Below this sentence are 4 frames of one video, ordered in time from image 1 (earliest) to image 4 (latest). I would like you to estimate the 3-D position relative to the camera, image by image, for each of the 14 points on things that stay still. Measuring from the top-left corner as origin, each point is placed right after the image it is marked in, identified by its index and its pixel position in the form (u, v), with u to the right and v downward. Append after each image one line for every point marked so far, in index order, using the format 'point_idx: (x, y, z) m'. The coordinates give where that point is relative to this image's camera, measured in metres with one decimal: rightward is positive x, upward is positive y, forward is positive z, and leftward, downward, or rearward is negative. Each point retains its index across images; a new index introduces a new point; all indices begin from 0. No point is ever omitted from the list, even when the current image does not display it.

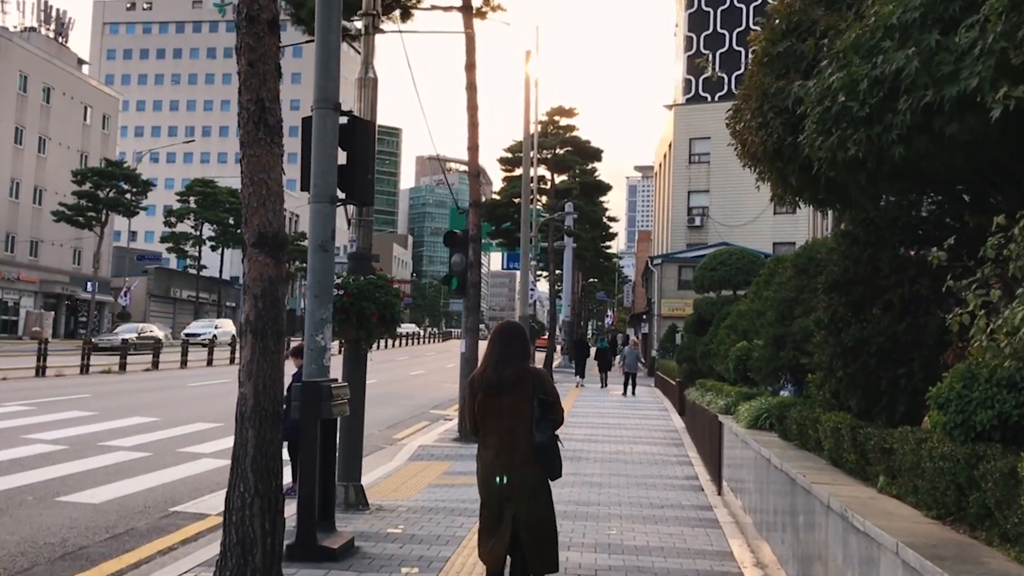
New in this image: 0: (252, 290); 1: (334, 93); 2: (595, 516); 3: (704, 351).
0: (-1.7, 0.0, +6.1) m
1: (-1.6, +1.7, +8.3) m
2: (+0.8, -2.3, +9.3) m
3: (+3.6, -1.2, +17.3) m
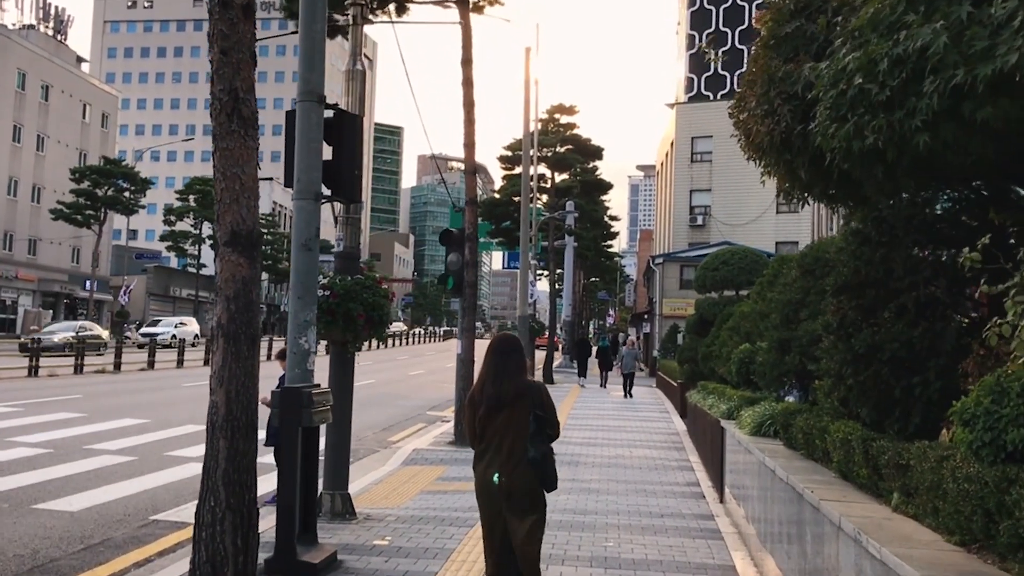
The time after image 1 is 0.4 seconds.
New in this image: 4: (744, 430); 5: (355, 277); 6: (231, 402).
0: (-1.8, 0.0, +5.7) m
1: (-1.6, +1.7, +8.0) m
2: (+0.8, -2.3, +8.9) m
3: (+3.5, -1.2, +17.0) m
4: (+2.2, -1.4, +9.0) m
5: (-1.5, +0.1, +8.7) m
6: (-1.7, -0.7, +5.7) m
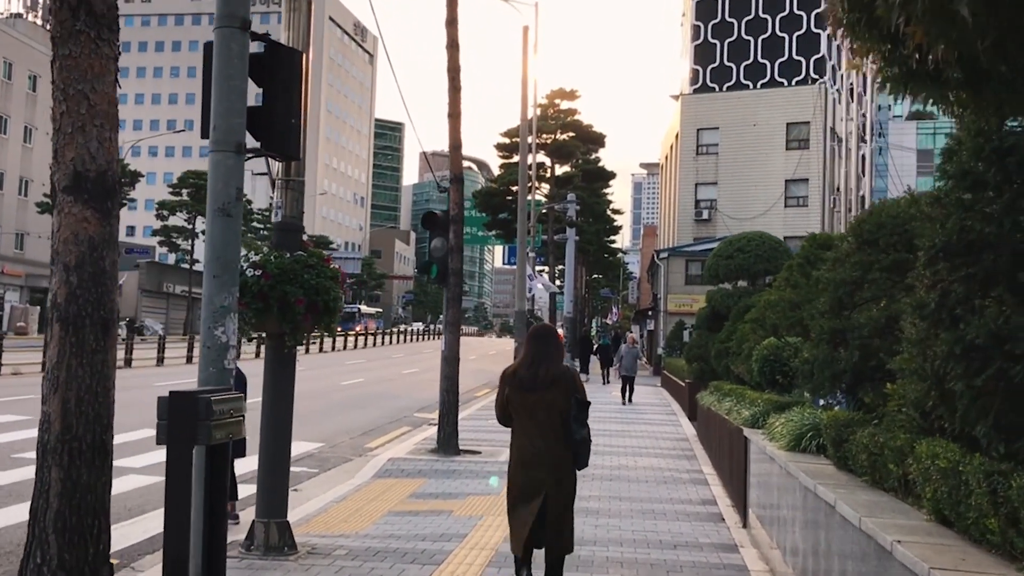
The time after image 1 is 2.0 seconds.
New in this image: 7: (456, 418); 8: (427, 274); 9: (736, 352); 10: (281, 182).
0: (-1.9, +0.1, +4.0) m
1: (-1.8, +1.9, +6.3) m
2: (+0.6, -2.1, +7.3) m
3: (+3.4, -1.0, +15.3) m
4: (+2.1, -1.2, +7.3) m
5: (-1.6, +0.3, +7.1) m
6: (-1.9, -0.5, +4.1) m
7: (-0.8, -1.8, +13.1) m
8: (-1.2, +0.2, +13.3) m
9: (+3.1, -0.9, +13.0) m
10: (-1.8, +0.8, +7.1) m
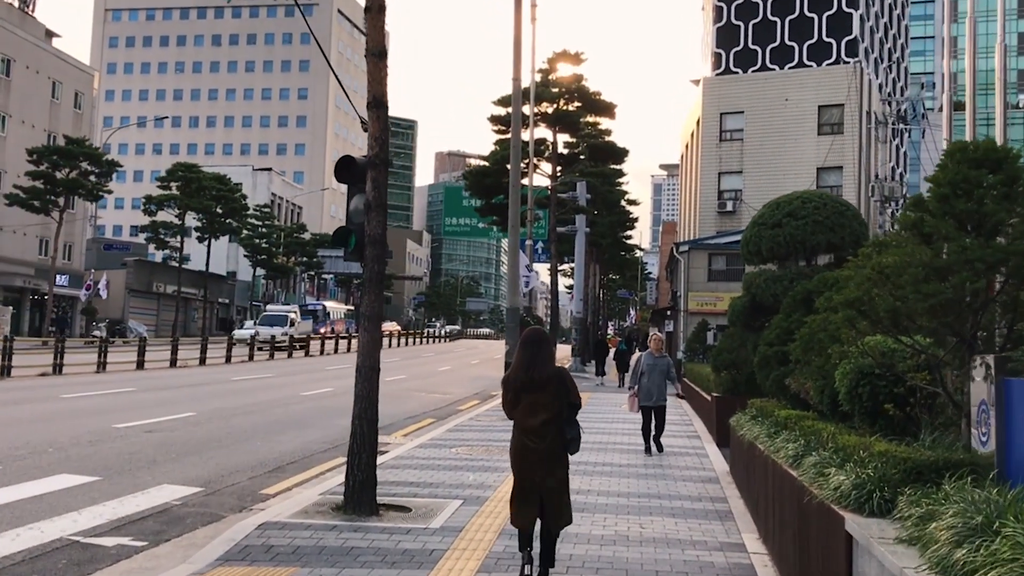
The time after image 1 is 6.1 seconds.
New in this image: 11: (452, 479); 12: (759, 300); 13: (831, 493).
0: (-2.6, +0.4, -0.3) m
1: (-2.5, +2.1, +2.0) m
2: (0.0, -1.9, +2.9) m
3: (+2.9, -0.8, +10.9) m
4: (+1.4, -1.0, +2.9) m
5: (-2.3, +0.5, +2.8) m
6: (-2.6, -0.3, -0.2) m
7: (-1.3, -1.6, +8.8) m
8: (-1.7, +0.4, +9.0) m
9: (+2.6, -0.7, +8.6) m
10: (-2.4, +1.1, +2.8) m
11: (-0.7, -2.2, +10.7) m
12: (+3.5, -0.2, +13.8) m
13: (+1.7, -1.1, +5.0) m
